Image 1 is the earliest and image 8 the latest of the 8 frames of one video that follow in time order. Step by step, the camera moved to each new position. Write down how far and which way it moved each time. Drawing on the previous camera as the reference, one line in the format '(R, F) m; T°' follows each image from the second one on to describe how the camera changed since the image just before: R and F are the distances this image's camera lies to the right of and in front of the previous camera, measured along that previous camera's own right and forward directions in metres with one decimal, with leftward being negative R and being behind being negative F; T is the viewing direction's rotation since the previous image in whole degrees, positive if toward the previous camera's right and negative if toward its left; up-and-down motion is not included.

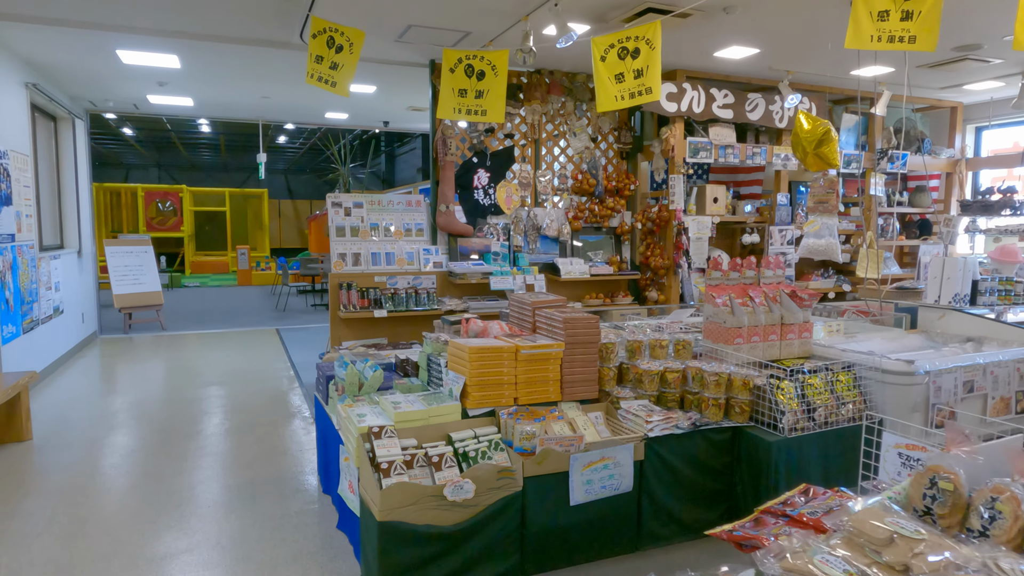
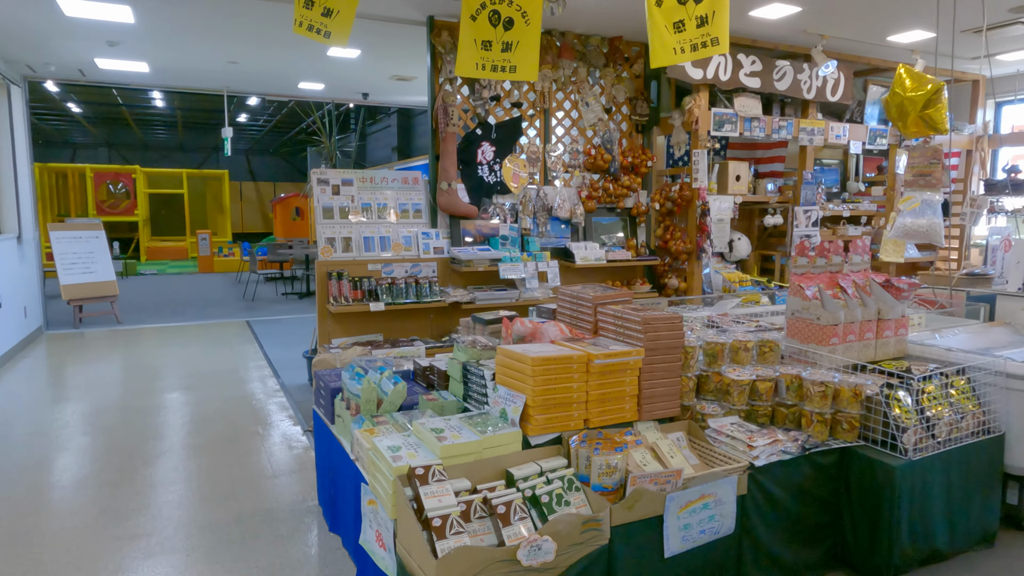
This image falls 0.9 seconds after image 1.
(-0.4, +0.6) m; +3°
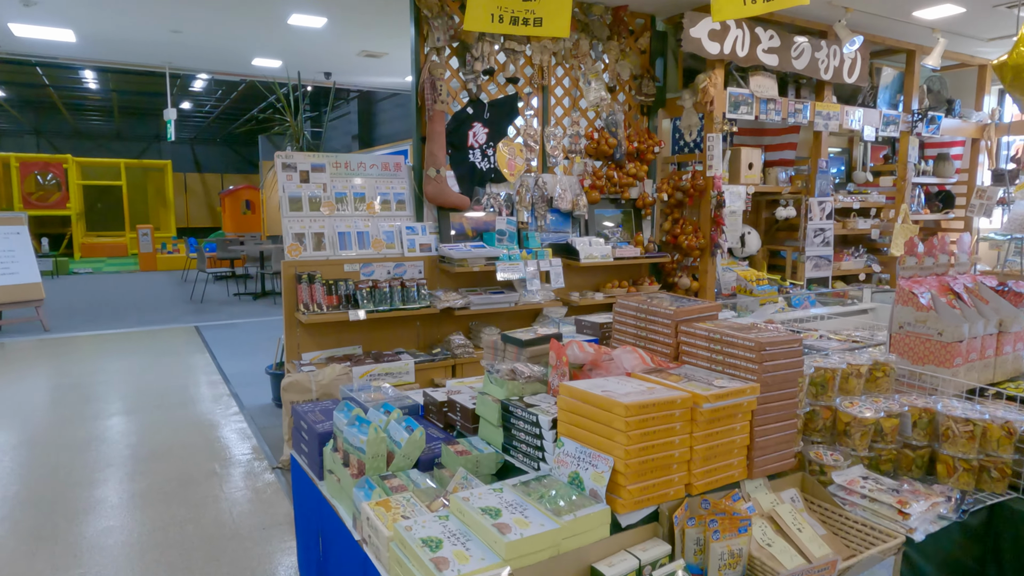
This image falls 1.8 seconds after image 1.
(-0.3, +0.7) m; +4°
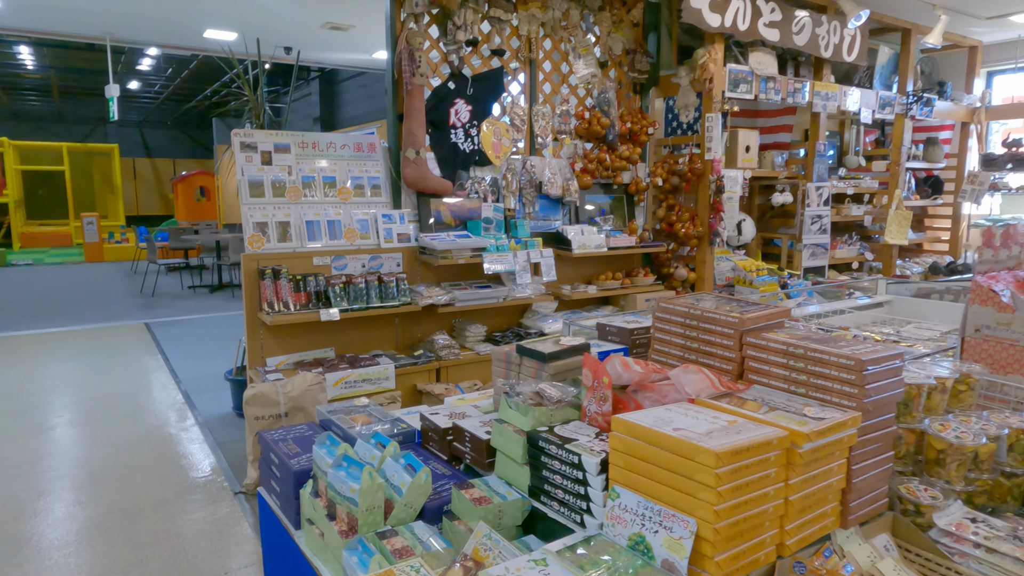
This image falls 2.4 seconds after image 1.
(-0.2, +0.4) m; +3°
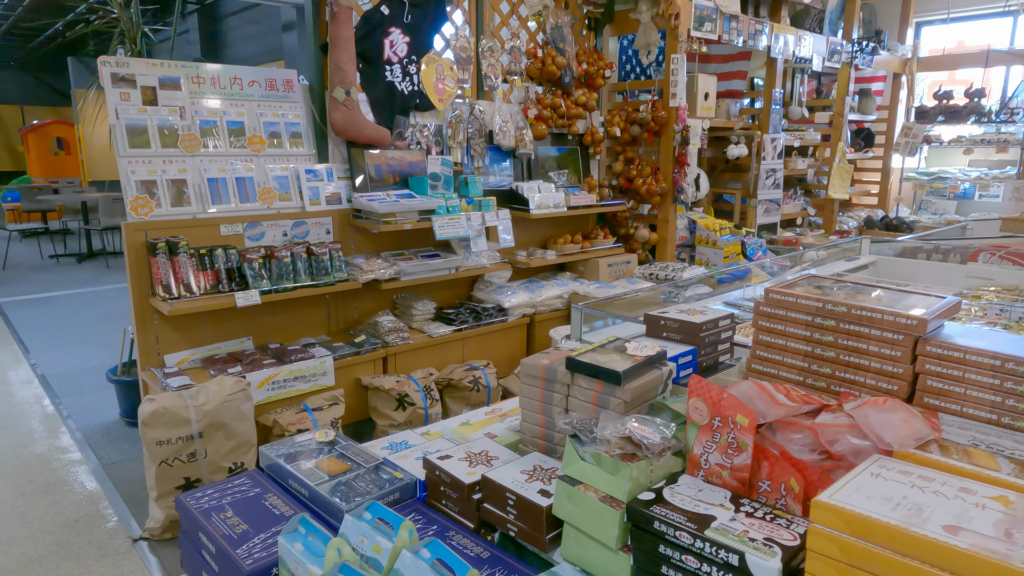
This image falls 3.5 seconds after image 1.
(-0.3, +0.6) m; +9°
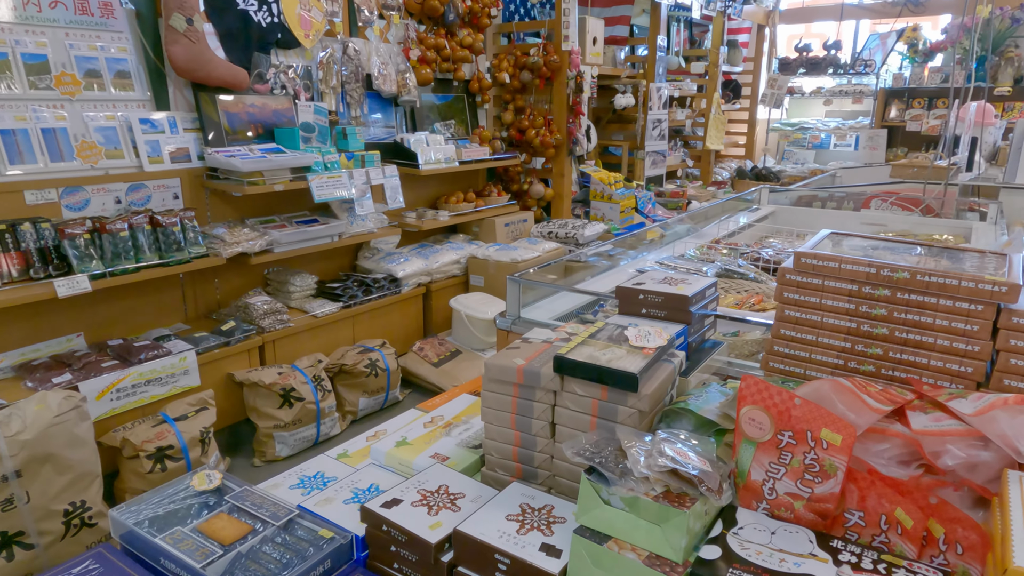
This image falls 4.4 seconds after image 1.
(-0.1, +0.4) m; +12°
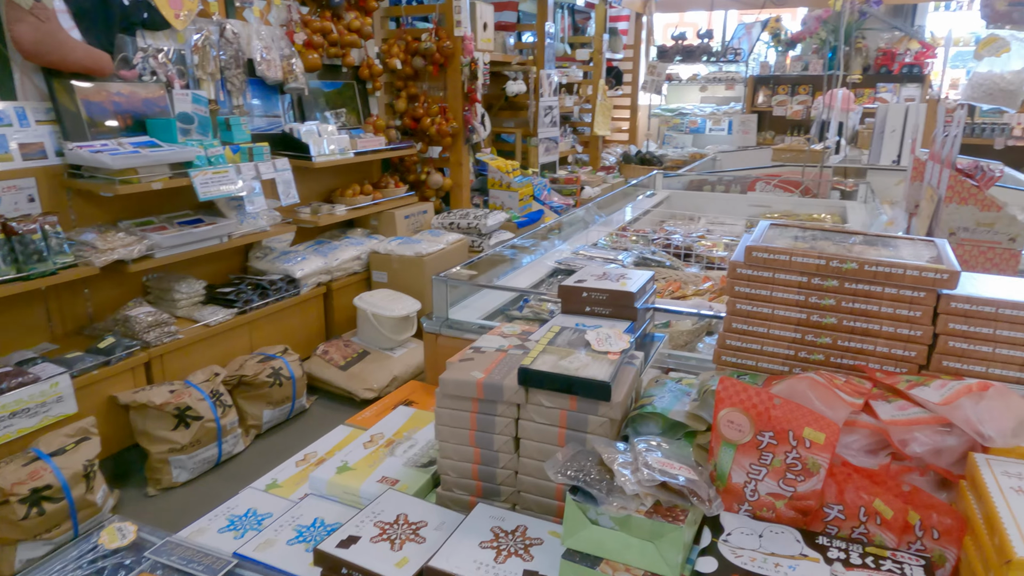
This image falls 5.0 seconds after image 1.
(-0.1, +0.1) m; +10°
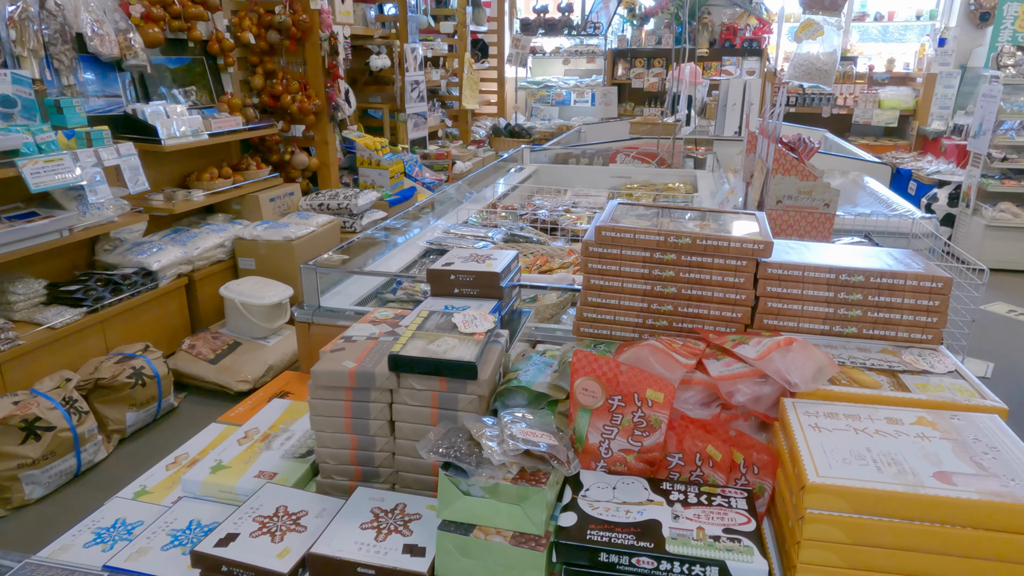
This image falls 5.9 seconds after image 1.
(0.0, 0.0) m; +10°
